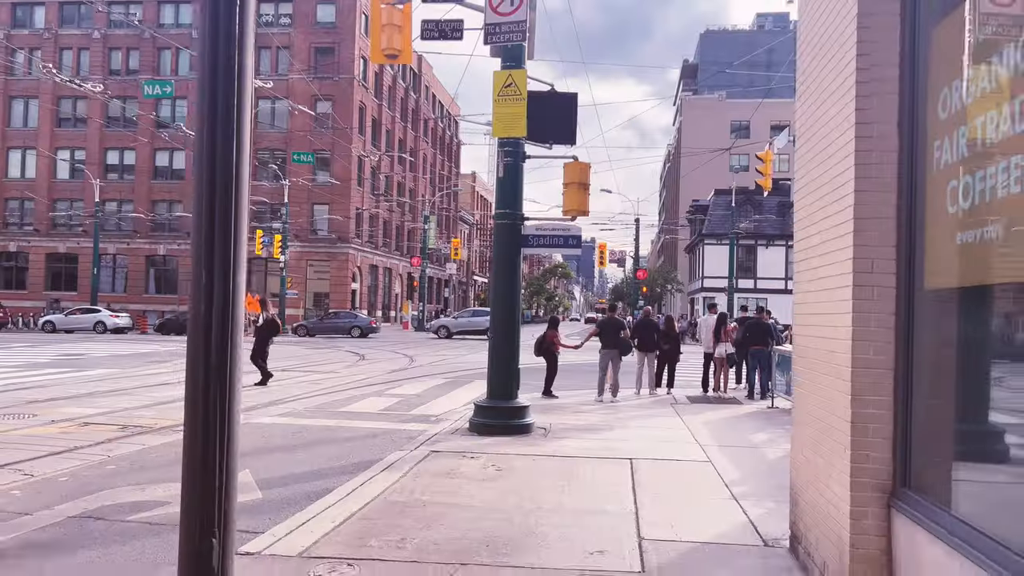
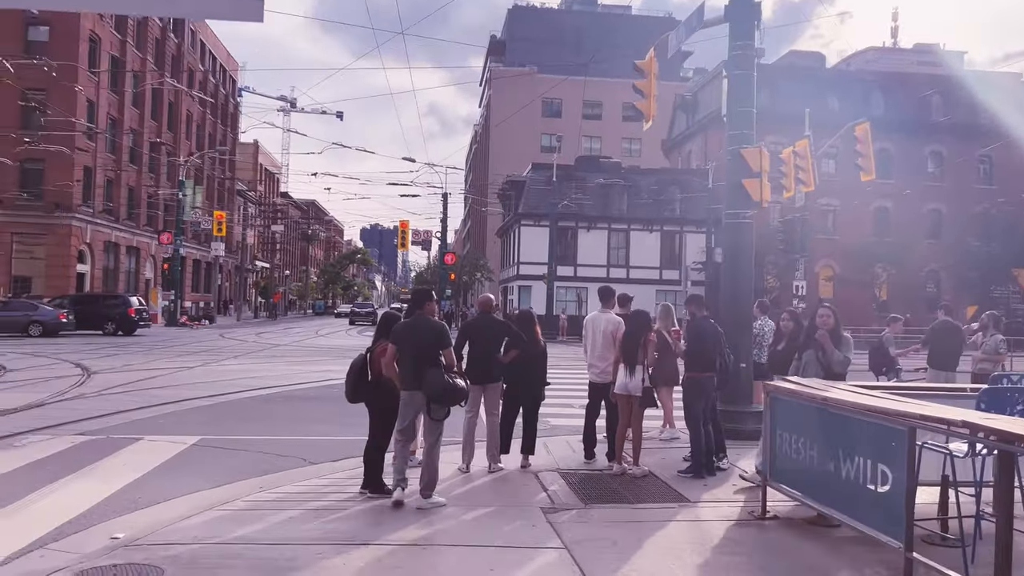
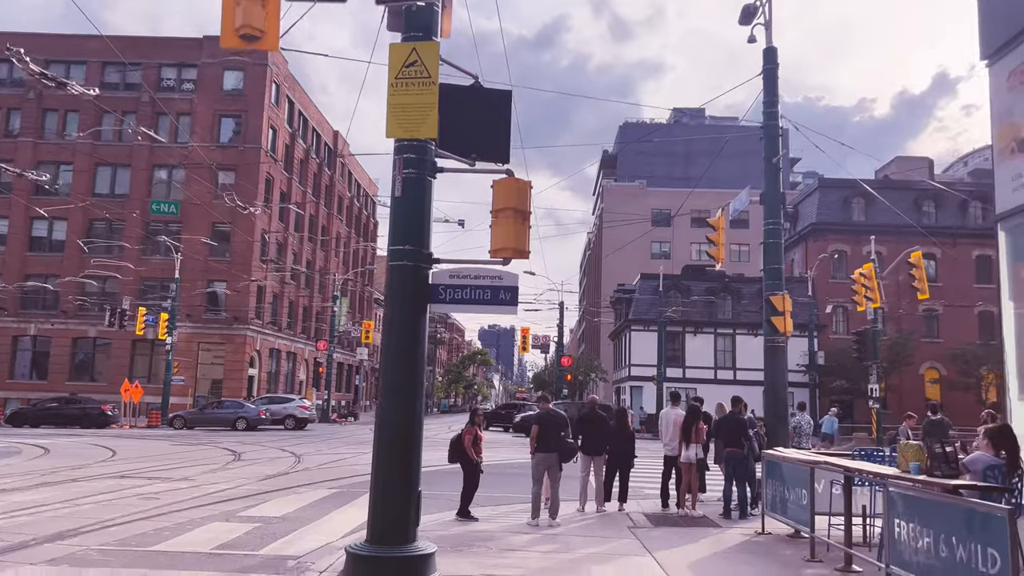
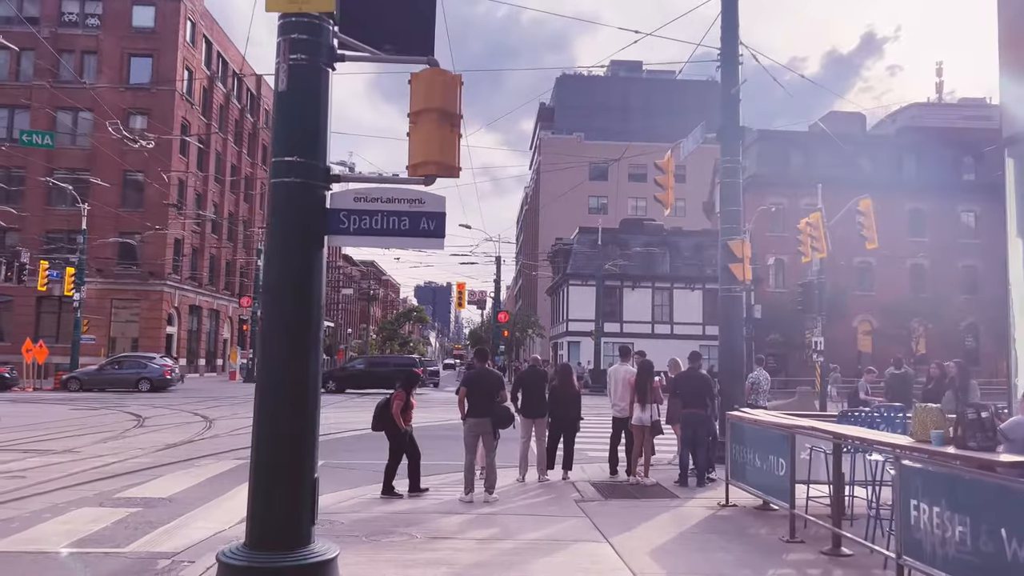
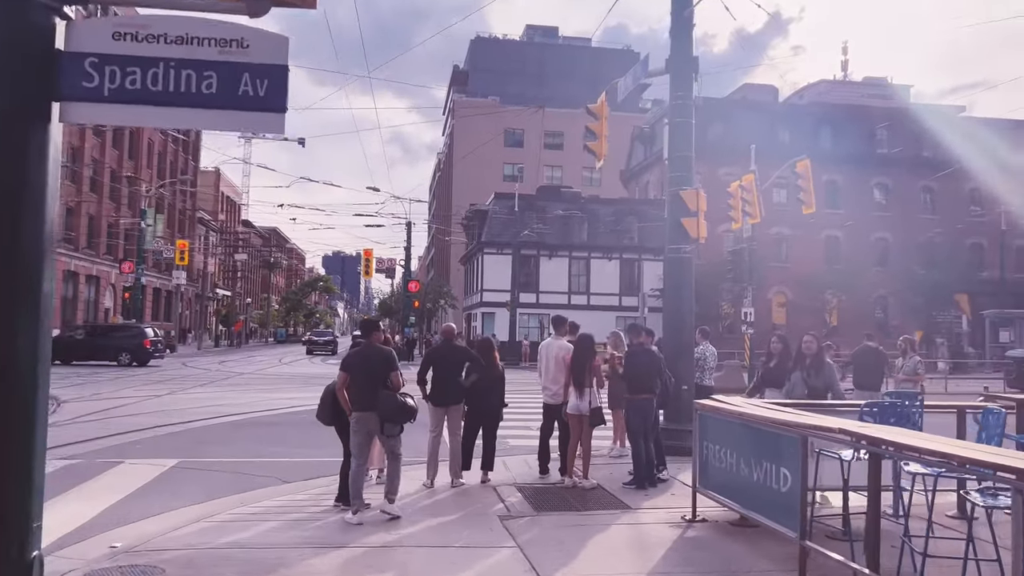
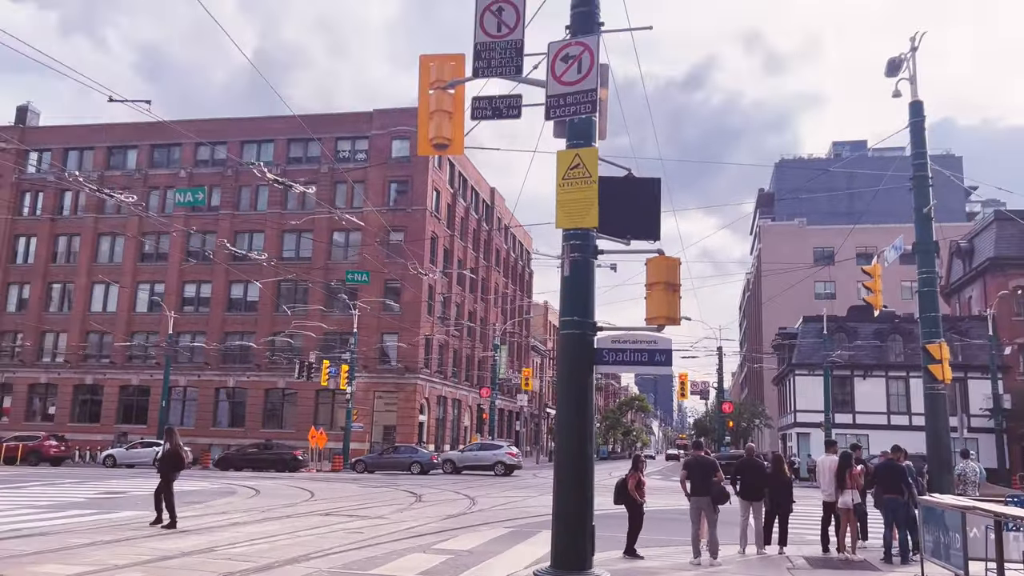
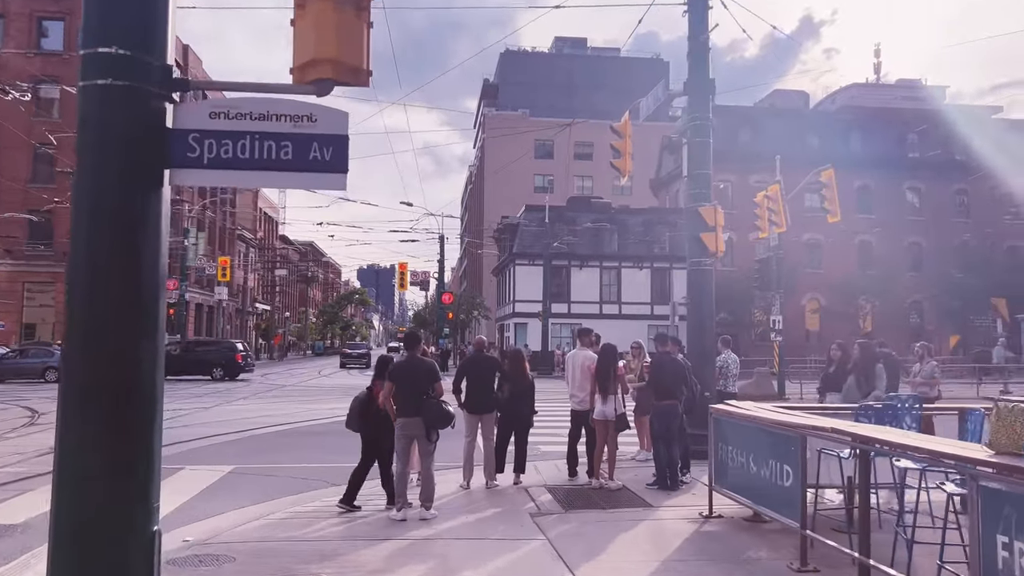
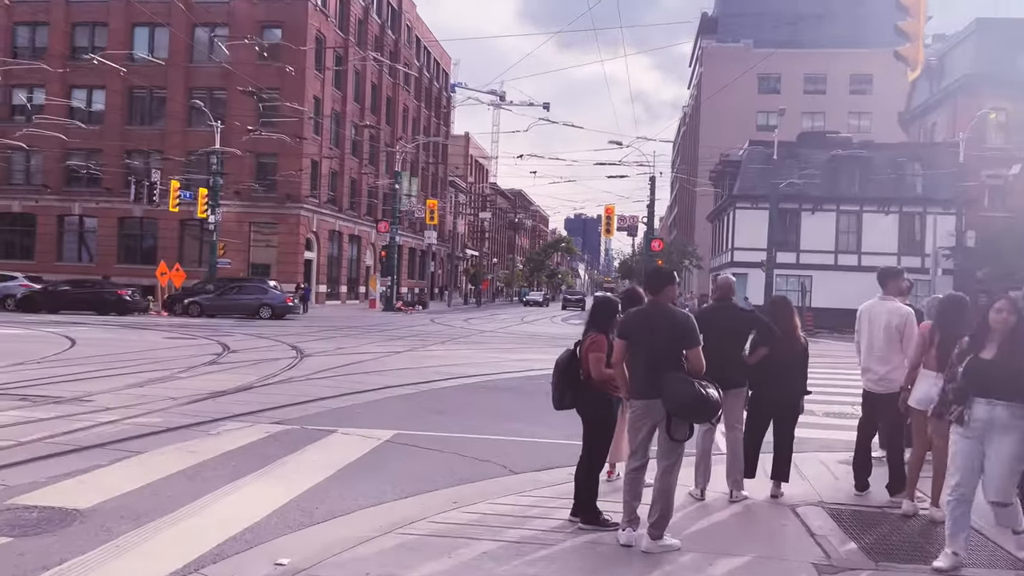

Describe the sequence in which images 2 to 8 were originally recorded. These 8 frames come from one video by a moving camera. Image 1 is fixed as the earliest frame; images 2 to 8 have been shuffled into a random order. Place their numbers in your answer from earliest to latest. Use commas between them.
6, 3, 4, 7, 5, 2, 8
